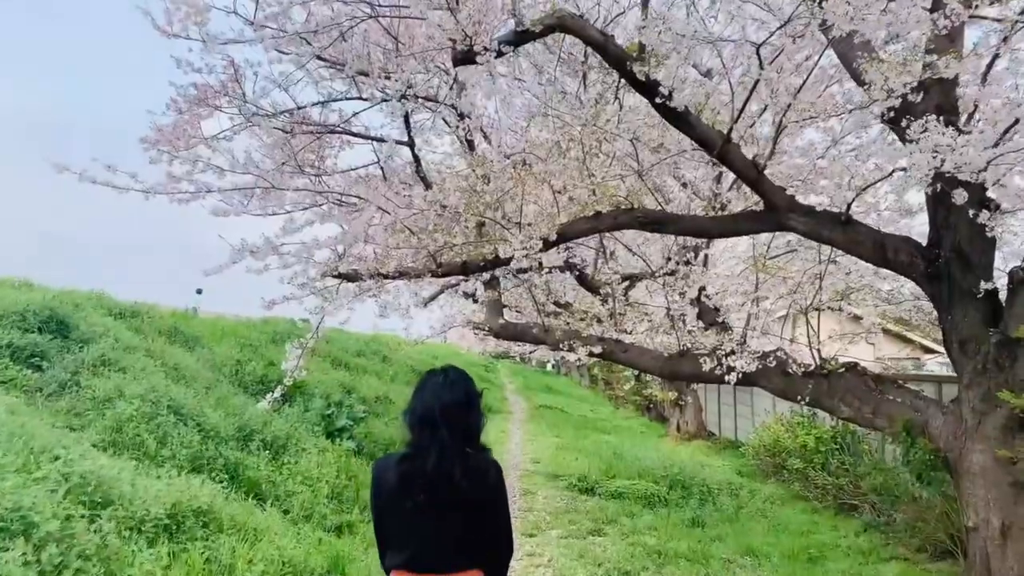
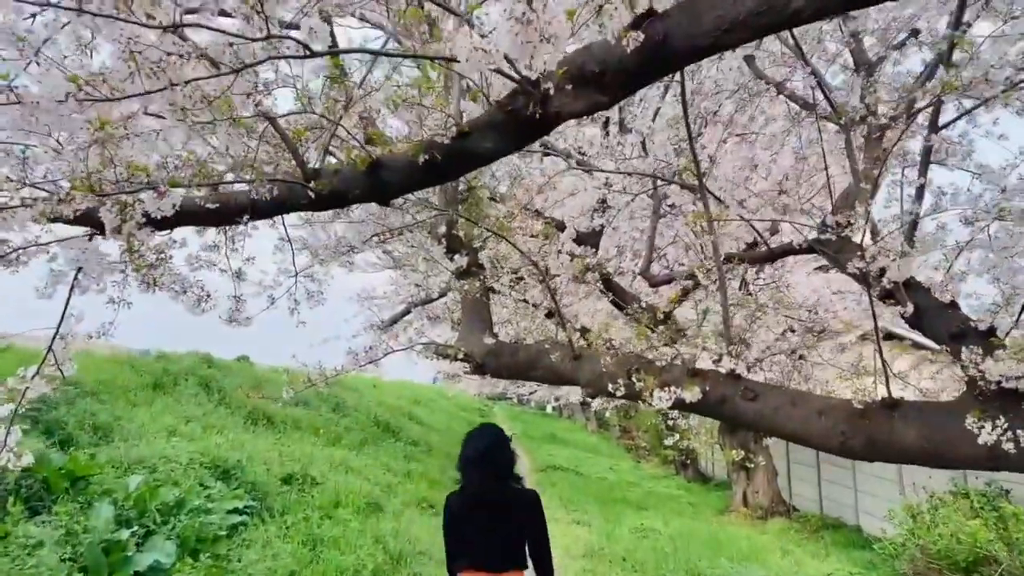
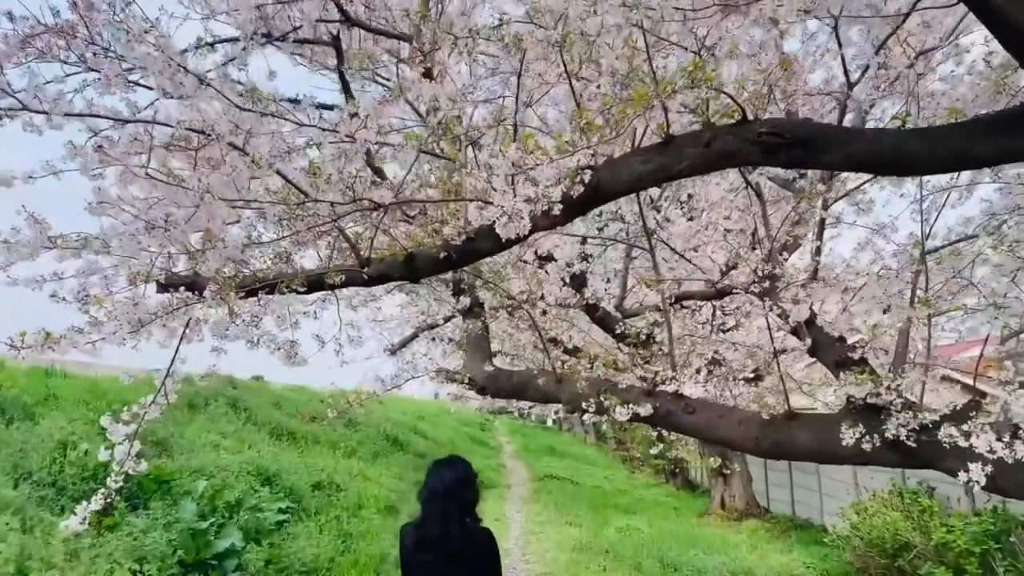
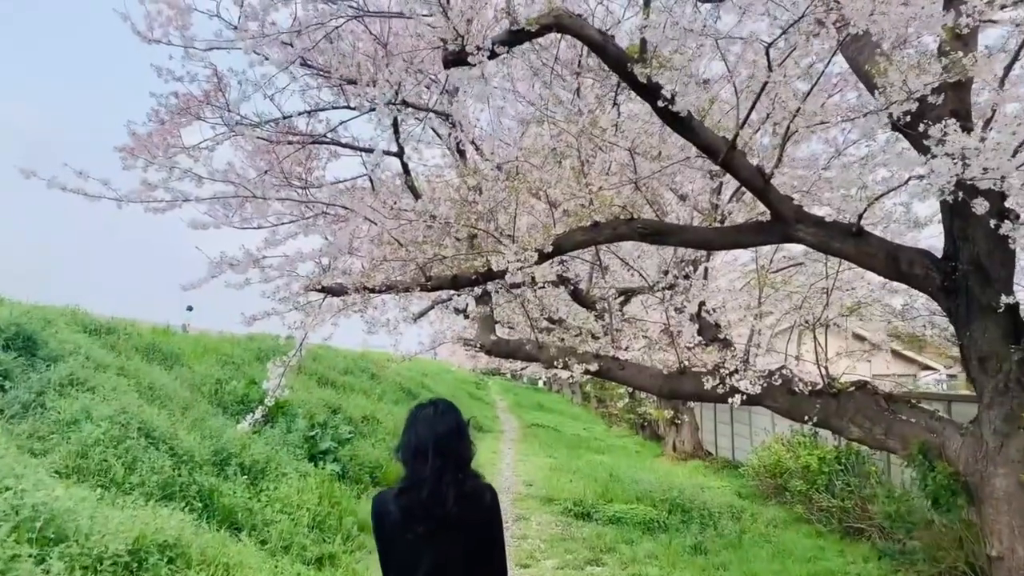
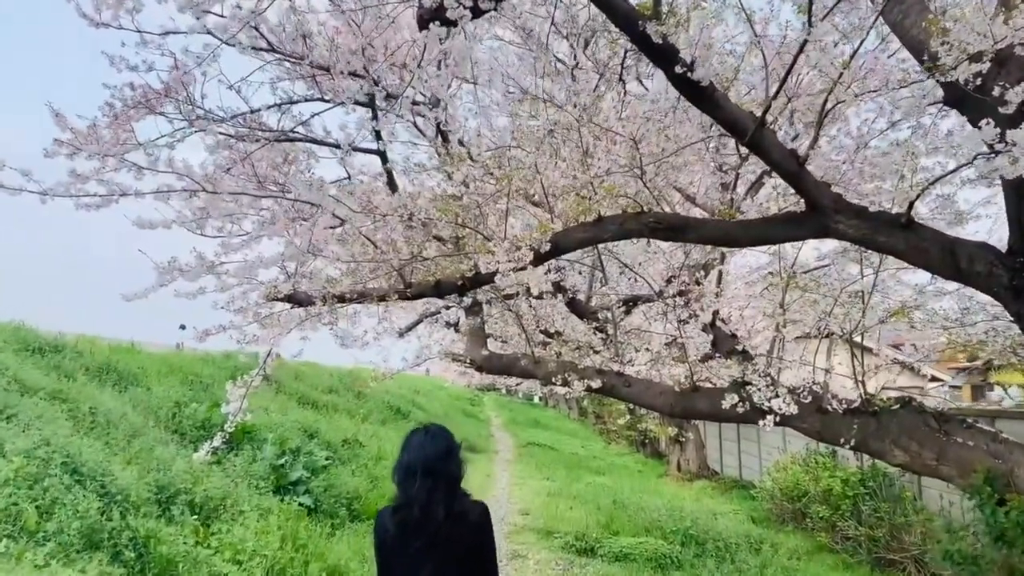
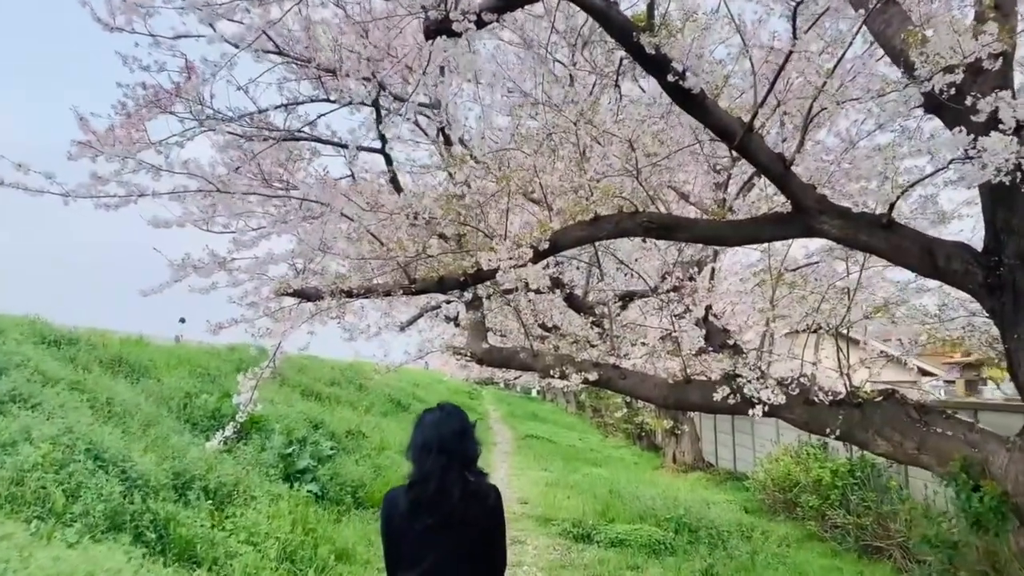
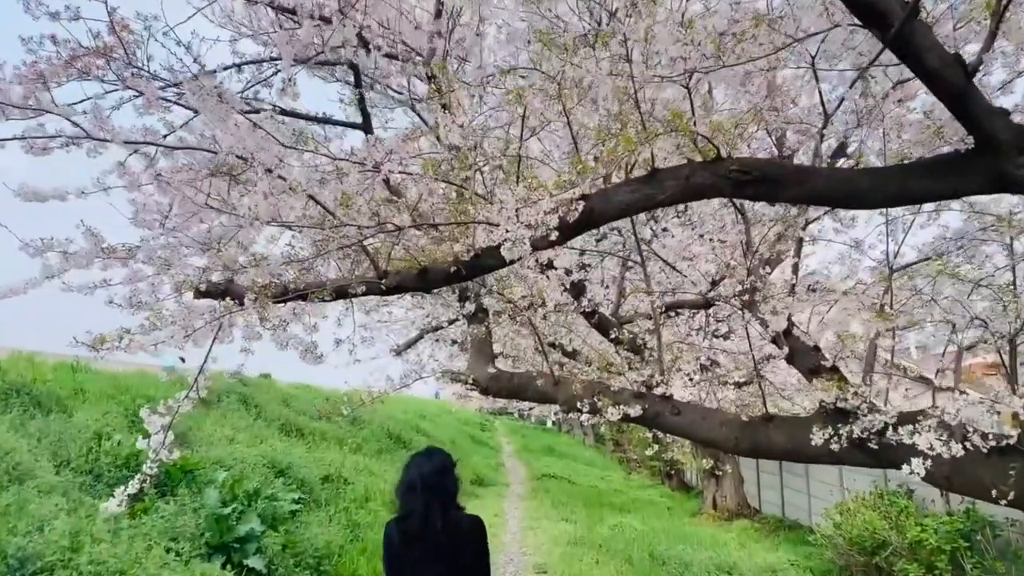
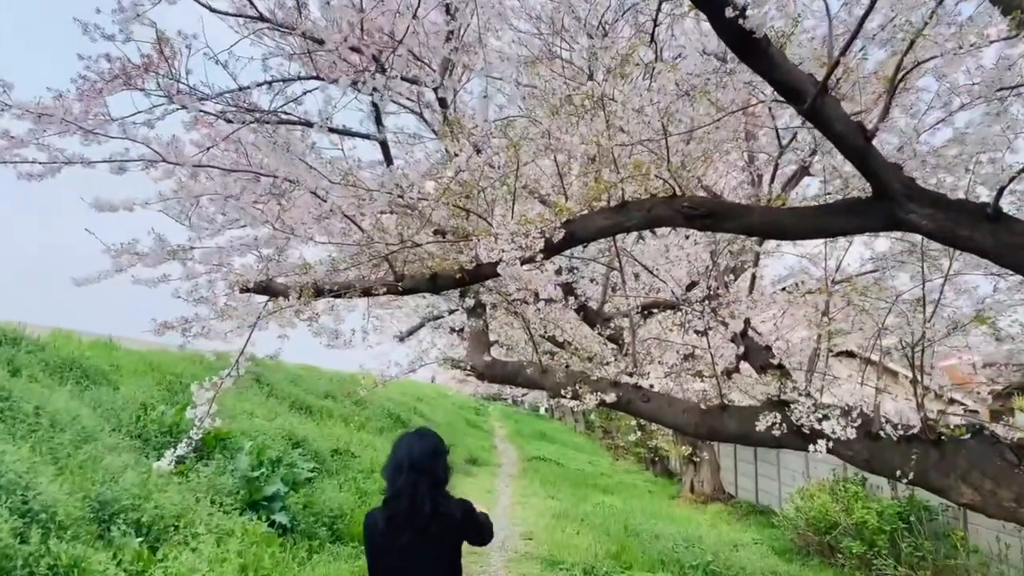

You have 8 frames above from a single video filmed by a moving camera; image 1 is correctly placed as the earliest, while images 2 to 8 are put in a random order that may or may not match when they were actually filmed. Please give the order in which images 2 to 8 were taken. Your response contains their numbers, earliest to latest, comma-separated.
4, 6, 5, 8, 7, 3, 2
